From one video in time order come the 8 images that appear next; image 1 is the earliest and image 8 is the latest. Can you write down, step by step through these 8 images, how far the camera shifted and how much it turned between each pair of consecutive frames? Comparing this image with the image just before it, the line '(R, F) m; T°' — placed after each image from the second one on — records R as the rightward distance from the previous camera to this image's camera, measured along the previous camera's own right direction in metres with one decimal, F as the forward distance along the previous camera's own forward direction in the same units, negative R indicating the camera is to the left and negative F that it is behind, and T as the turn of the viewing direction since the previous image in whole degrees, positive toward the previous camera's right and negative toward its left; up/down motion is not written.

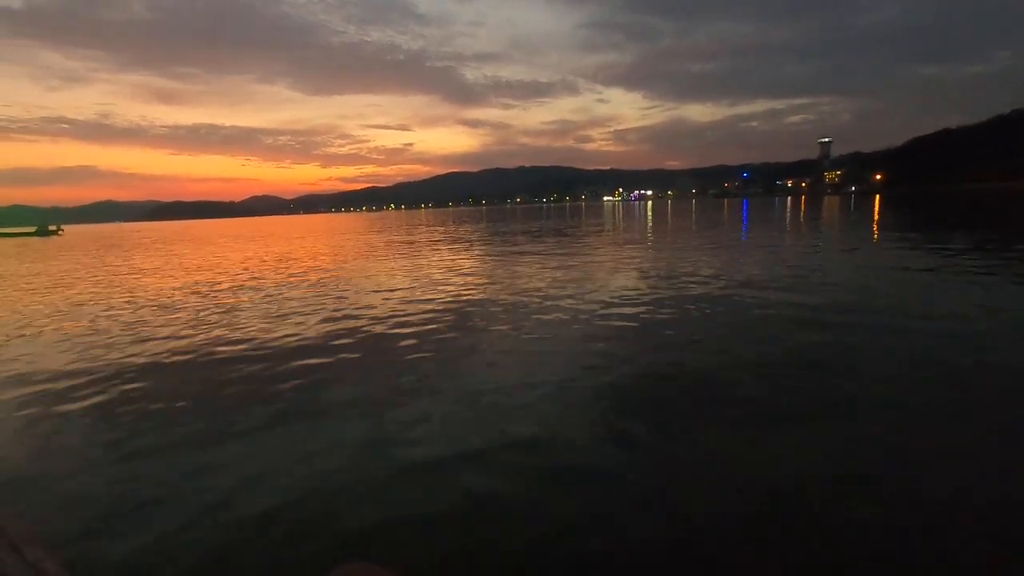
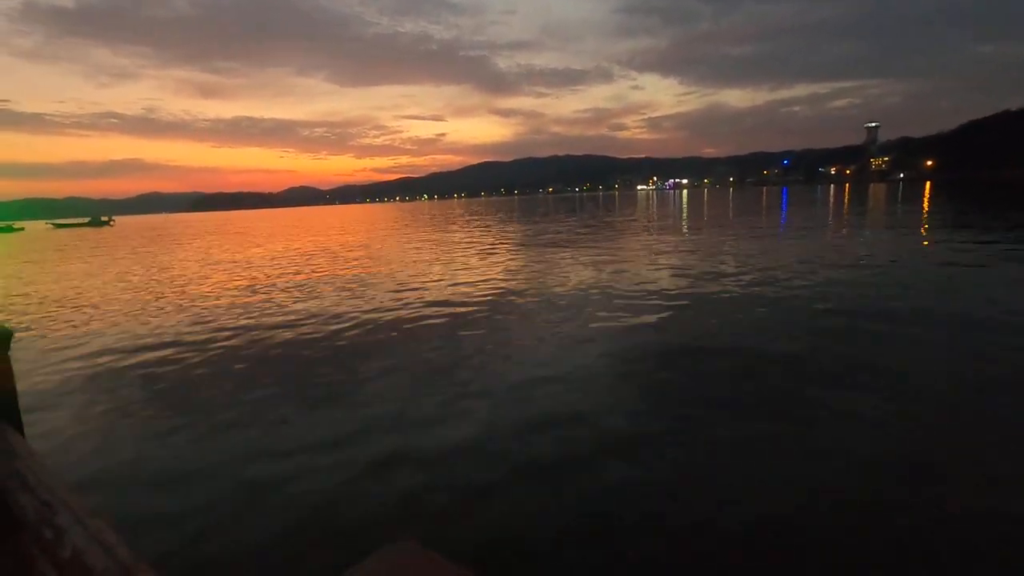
(+0.2, -0.3) m; -3°
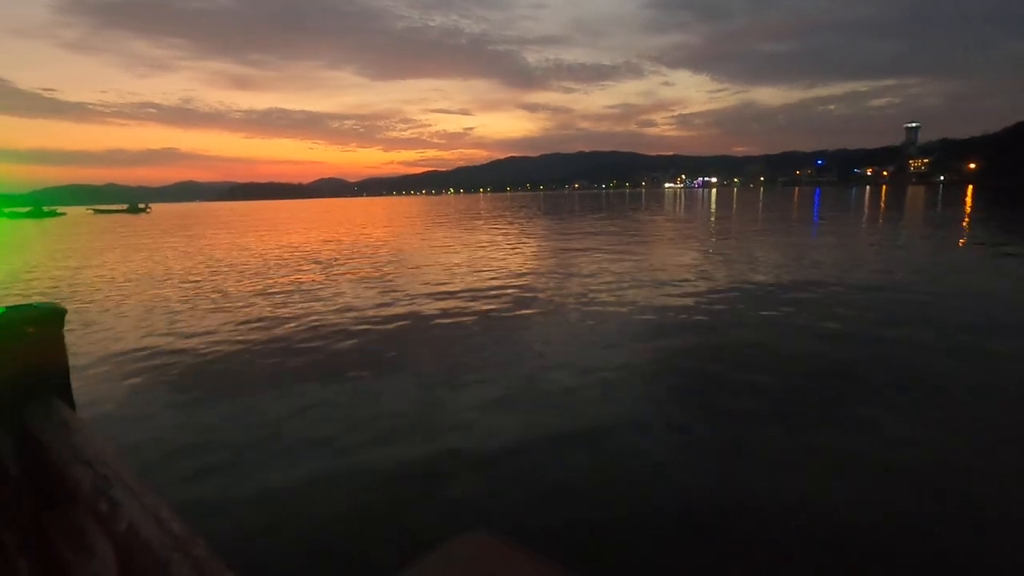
(-0.3, 0.0) m; -2°
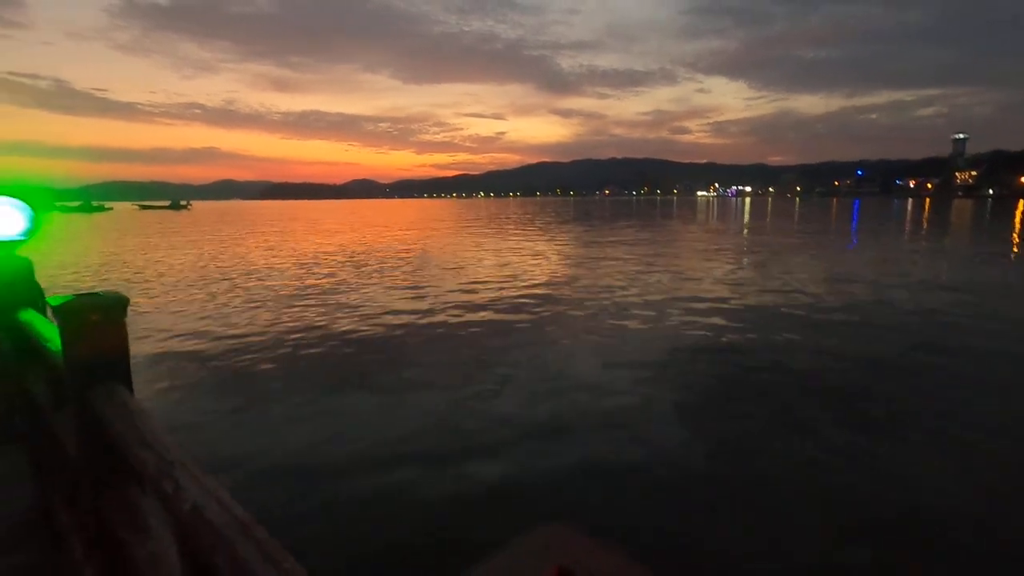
(-0.2, -0.3) m; -3°
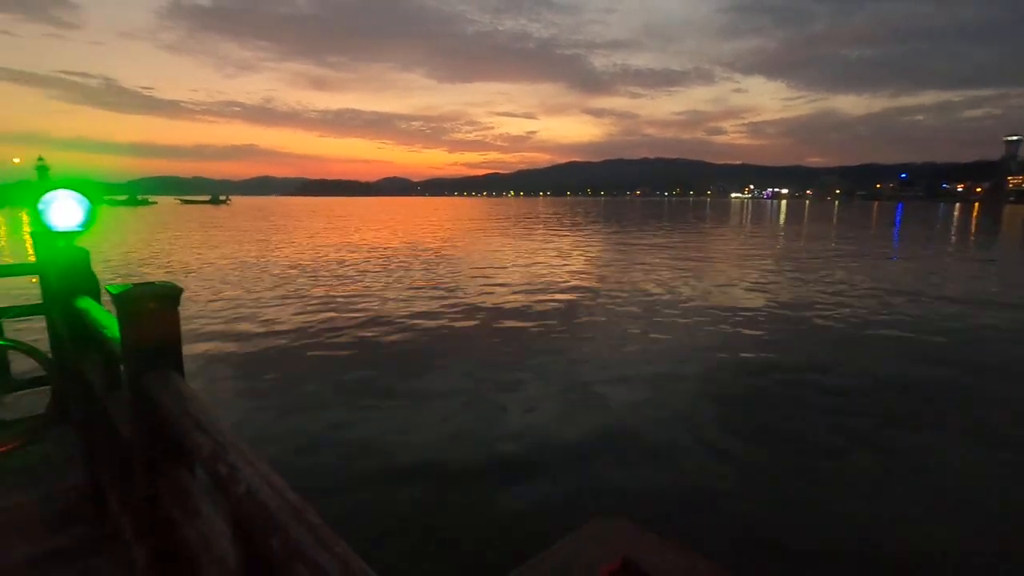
(-0.2, -0.2) m; -3°
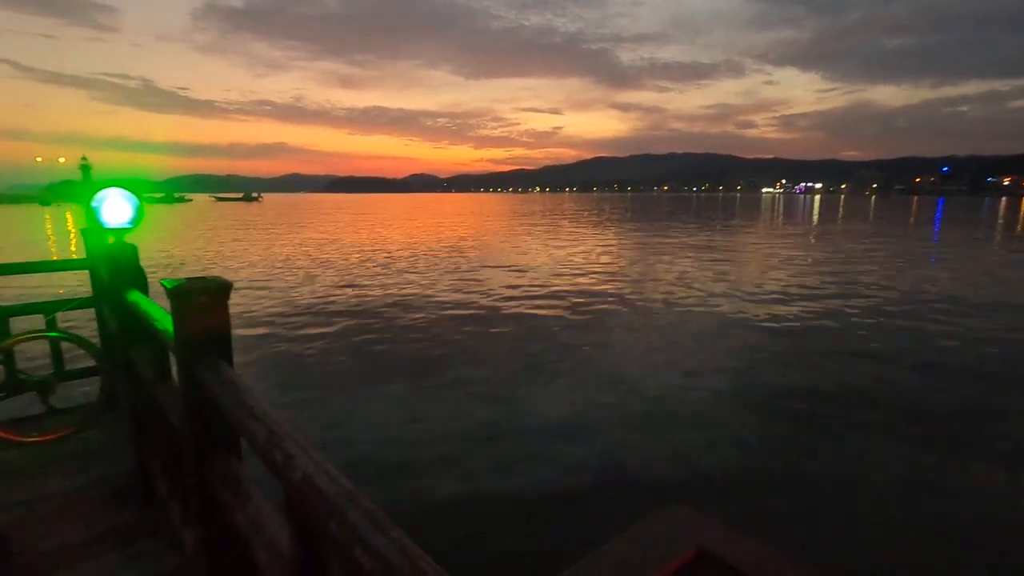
(-0.3, -0.1) m; -3°
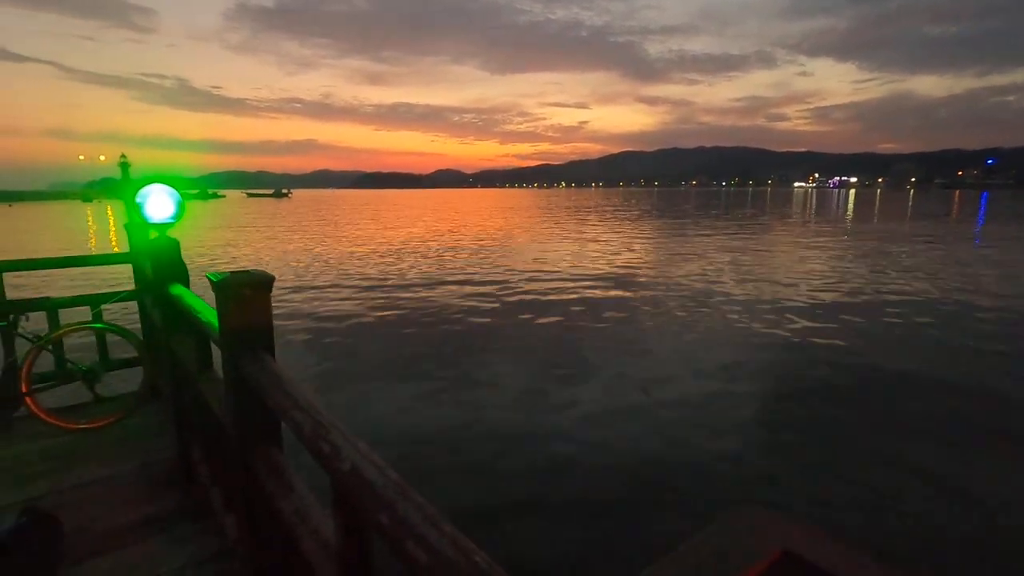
(-0.4, +0.1) m; -3°
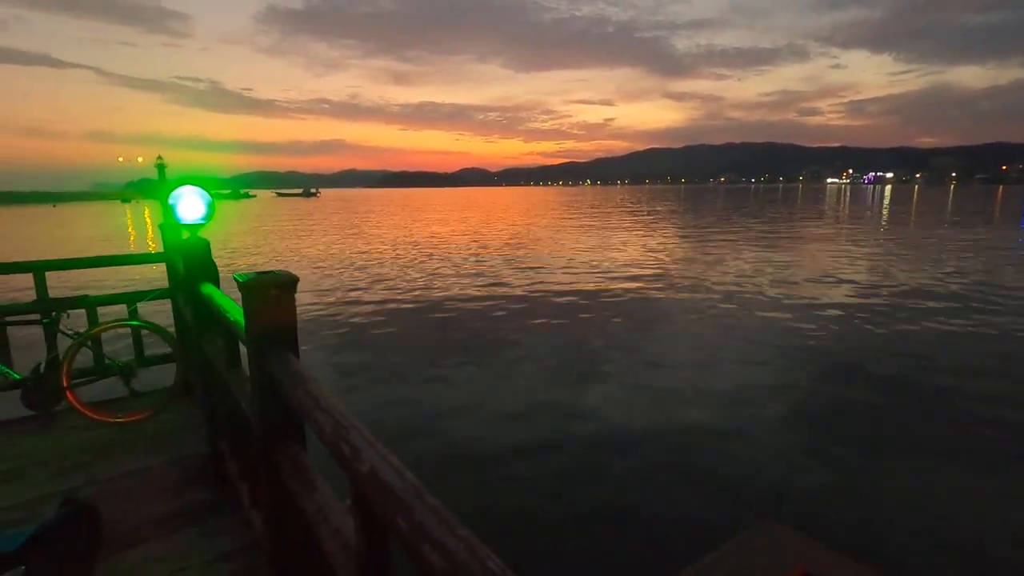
(+0.1, 0.0) m; -3°
